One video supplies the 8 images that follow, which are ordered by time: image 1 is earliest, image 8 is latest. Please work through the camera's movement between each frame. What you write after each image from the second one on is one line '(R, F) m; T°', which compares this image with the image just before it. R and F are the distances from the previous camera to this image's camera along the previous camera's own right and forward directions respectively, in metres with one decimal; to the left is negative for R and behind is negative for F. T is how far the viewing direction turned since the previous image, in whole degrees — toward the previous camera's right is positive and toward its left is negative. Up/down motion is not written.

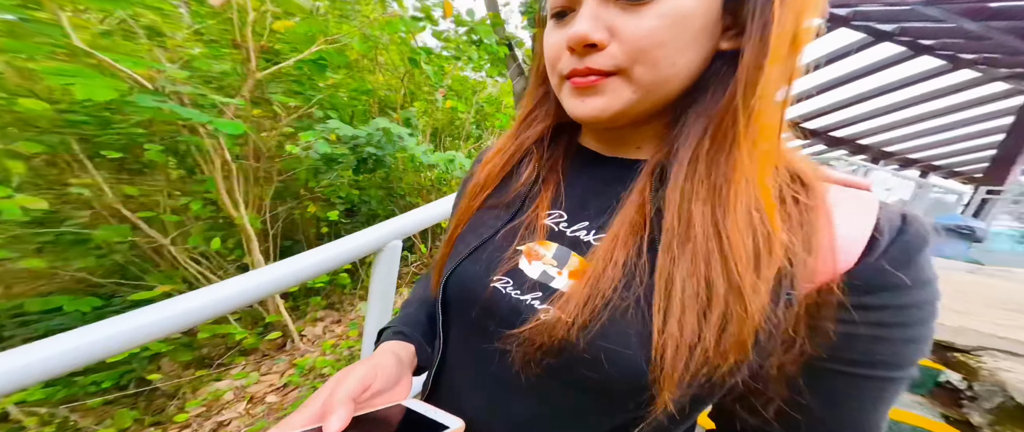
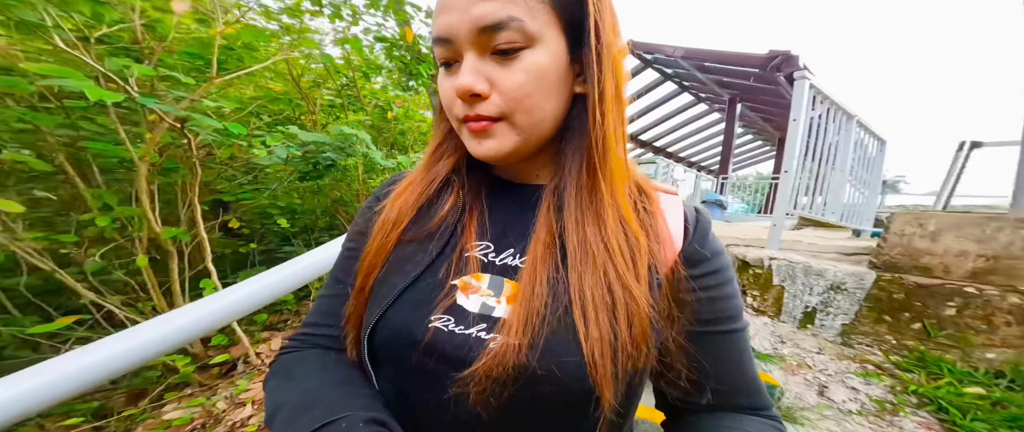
(-0.2, -0.3) m; +18°
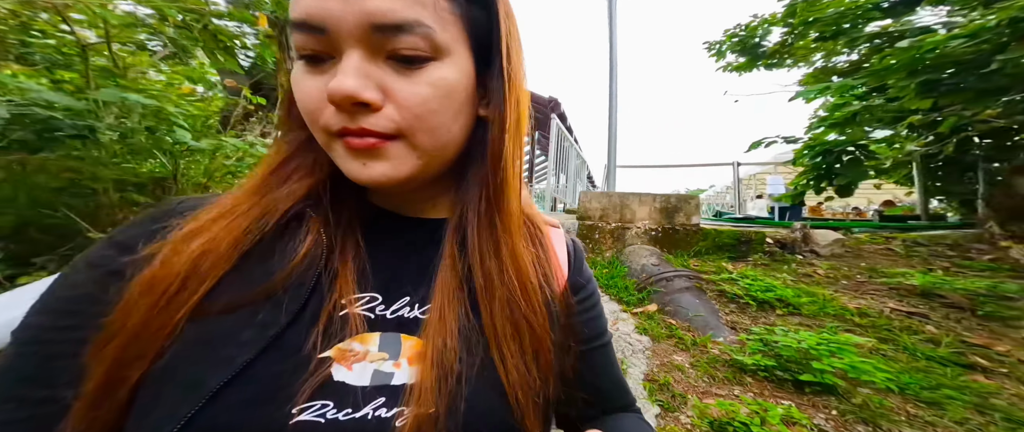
(0.0, -0.8) m; +13°
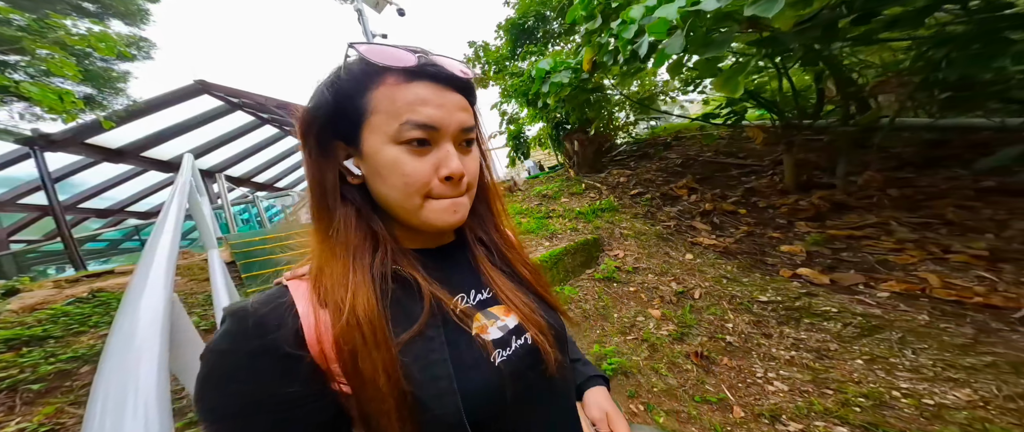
(-0.1, -2.1) m; +23°
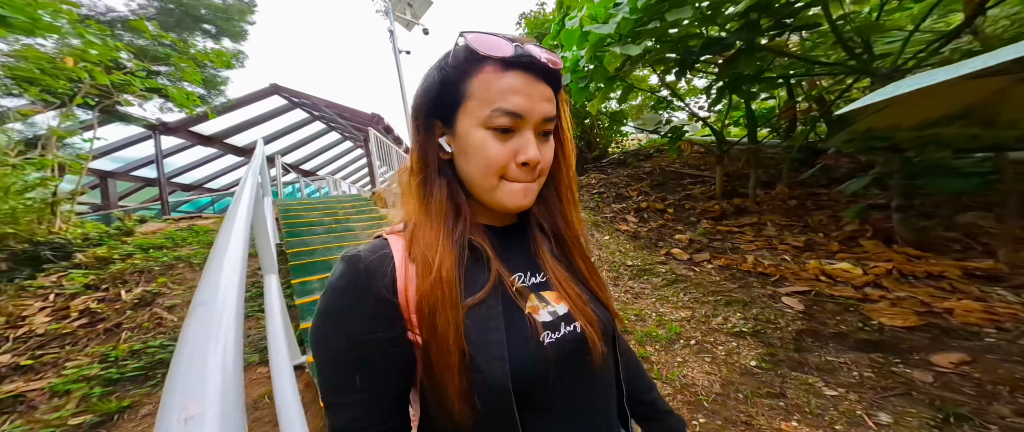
(+0.8, -0.7) m; -6°
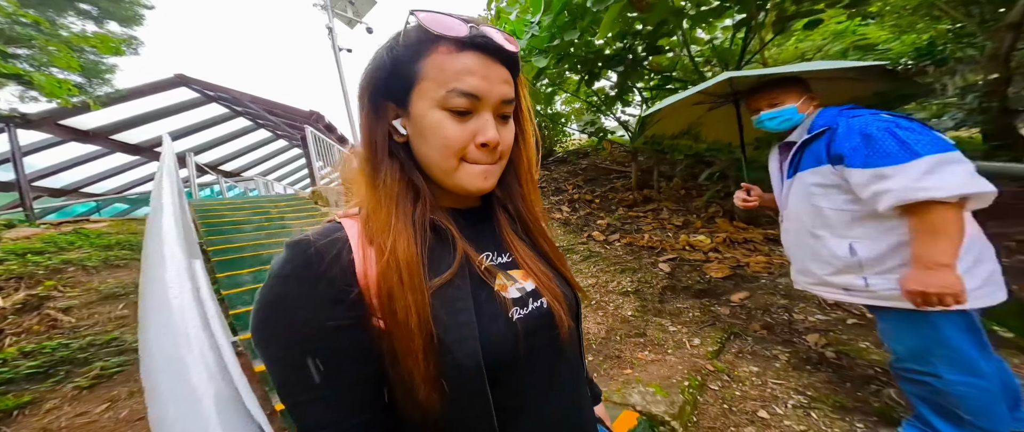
(+0.1, -0.2) m; +10°
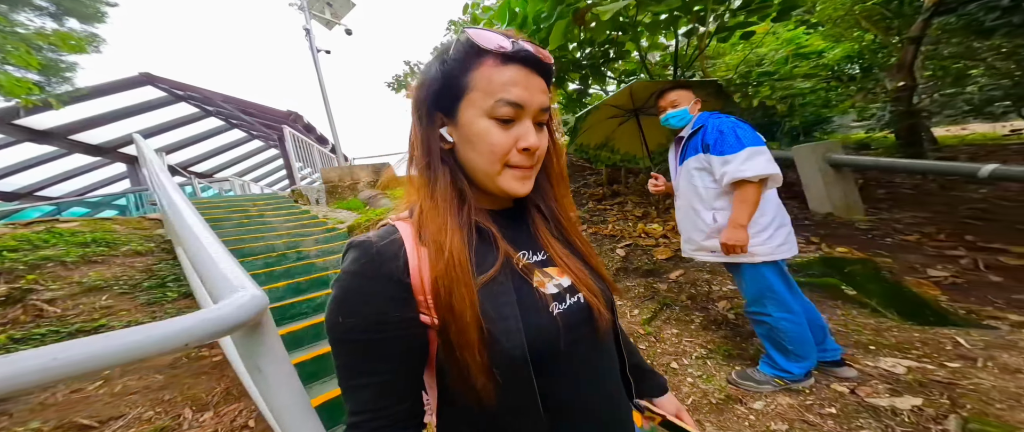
(+0.1, -0.2) m; +3°
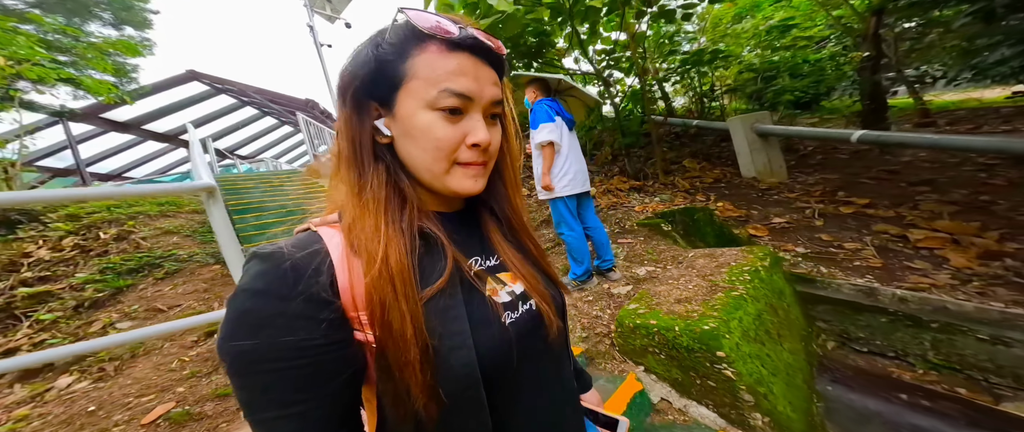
(+0.6, -0.4) m; -6°
